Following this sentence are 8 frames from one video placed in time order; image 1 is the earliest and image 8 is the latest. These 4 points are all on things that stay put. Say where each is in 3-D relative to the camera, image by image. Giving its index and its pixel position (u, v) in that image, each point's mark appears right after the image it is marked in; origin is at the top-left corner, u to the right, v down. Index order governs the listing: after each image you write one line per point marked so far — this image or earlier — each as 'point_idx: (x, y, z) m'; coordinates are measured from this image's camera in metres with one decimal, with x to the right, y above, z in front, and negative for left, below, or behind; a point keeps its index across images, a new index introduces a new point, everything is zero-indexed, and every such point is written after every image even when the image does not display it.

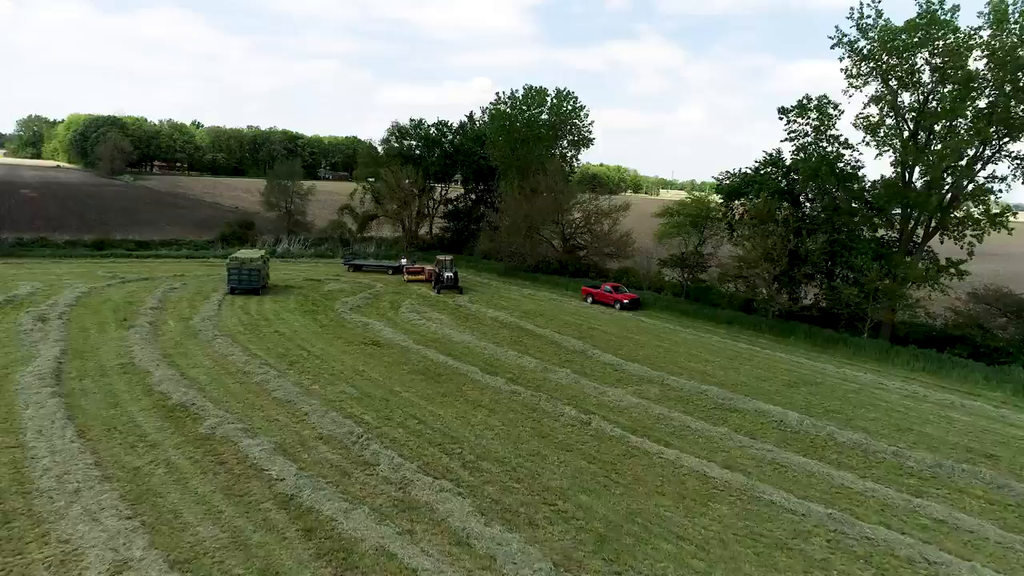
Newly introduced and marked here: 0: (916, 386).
0: (+5.1, -1.2, +9.1) m
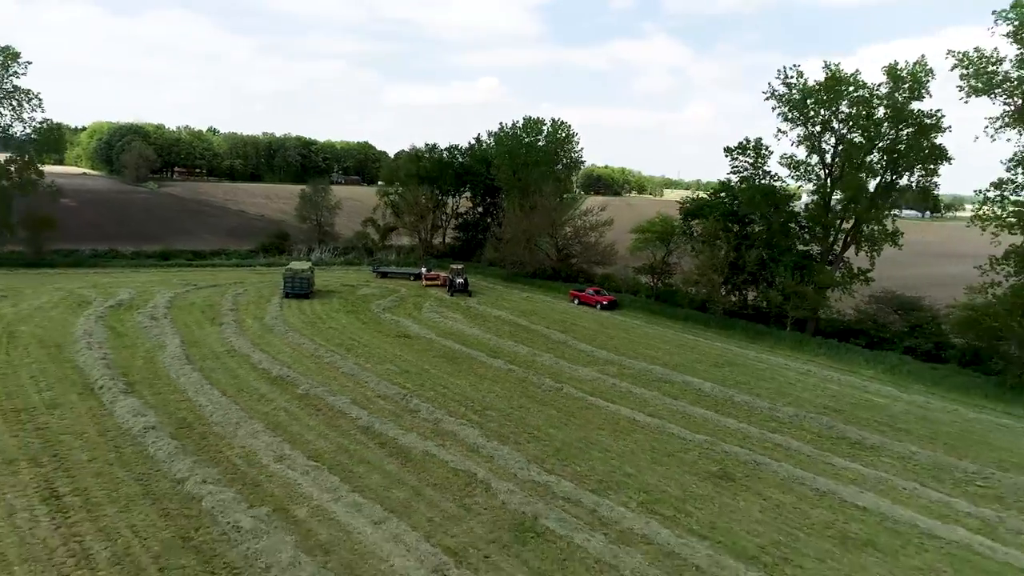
0: (+5.1, -1.3, +12.2) m
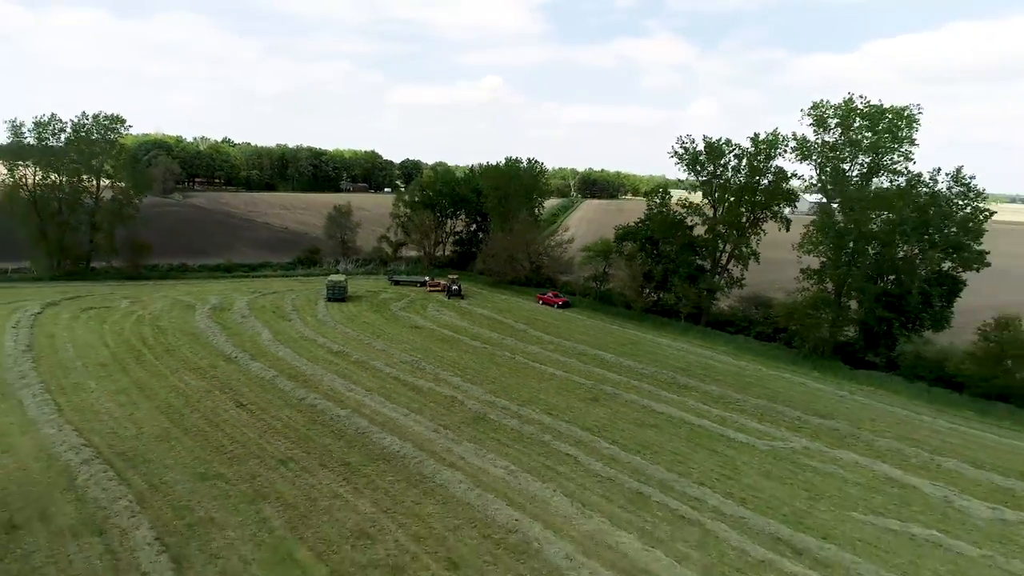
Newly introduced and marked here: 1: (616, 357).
0: (+4.5, -1.4, +18.3) m
1: (+2.4, -1.6, +16.7) m
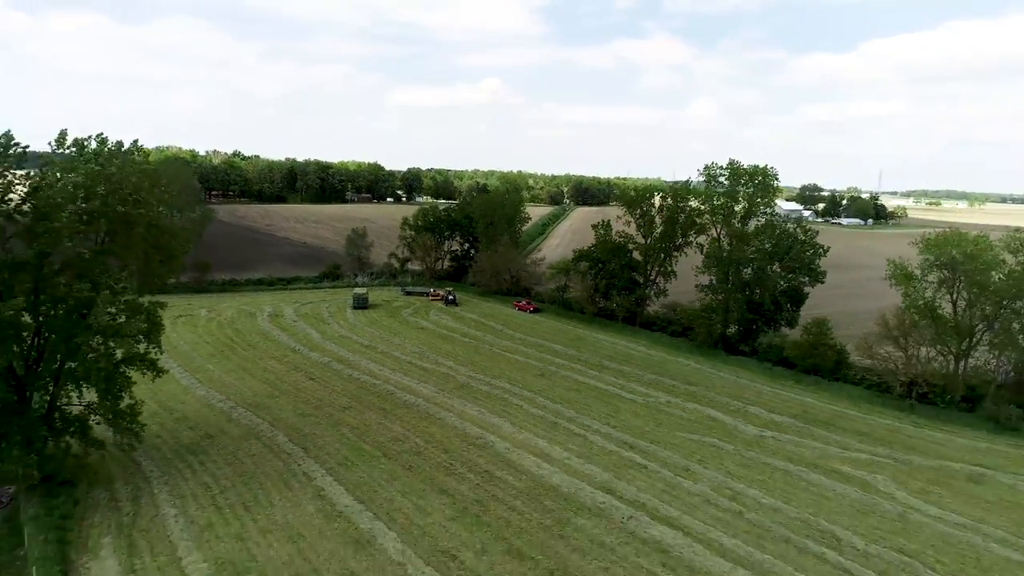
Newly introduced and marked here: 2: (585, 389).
0: (+3.7, -1.8, +25.2) m
1: (+1.7, -2.0, +23.6) m
2: (+2.0, -2.7, +19.1) m
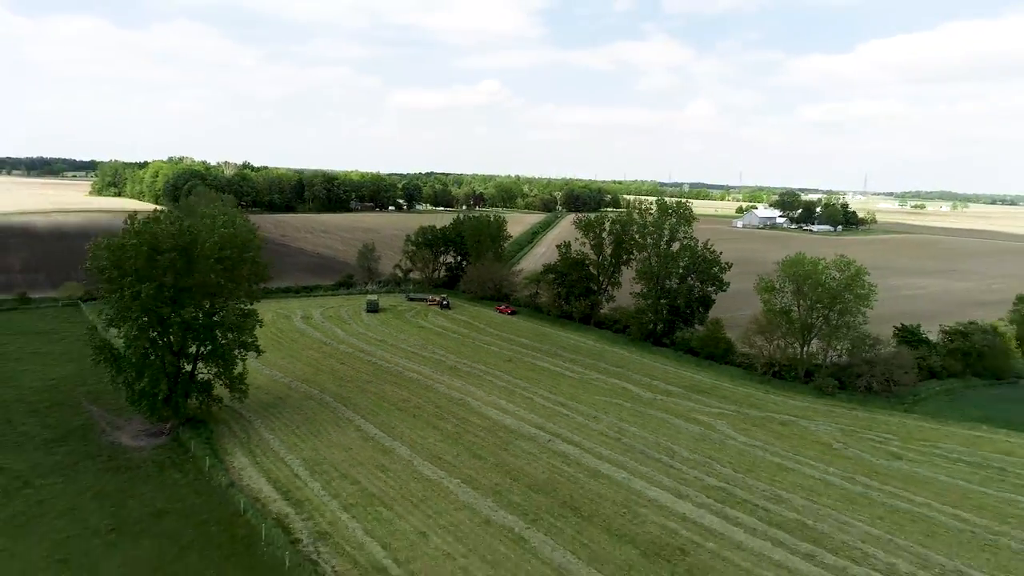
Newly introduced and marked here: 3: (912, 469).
0: (+2.8, -2.1, +32.6) m
1: (+0.8, -2.3, +31.1) m
2: (+1.0, -3.0, +26.5) m
3: (+10.0, -4.4, +18.1) m
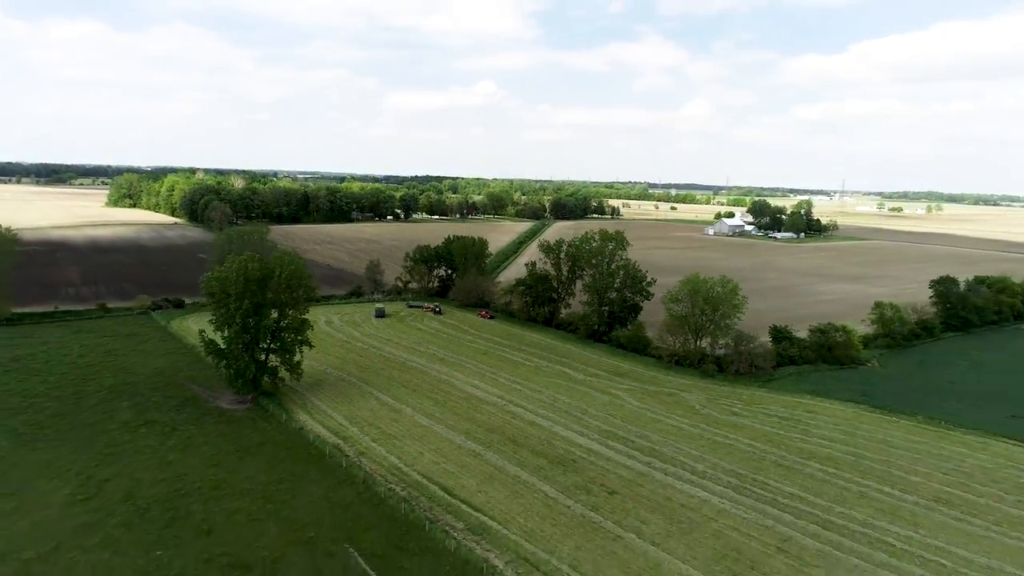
0: (+1.5, -2.7, +42.2) m
1: (-0.5, -2.9, +40.7) m
2: (-0.3, -3.6, +36.1) m
3: (+8.7, -5.0, +27.7) m
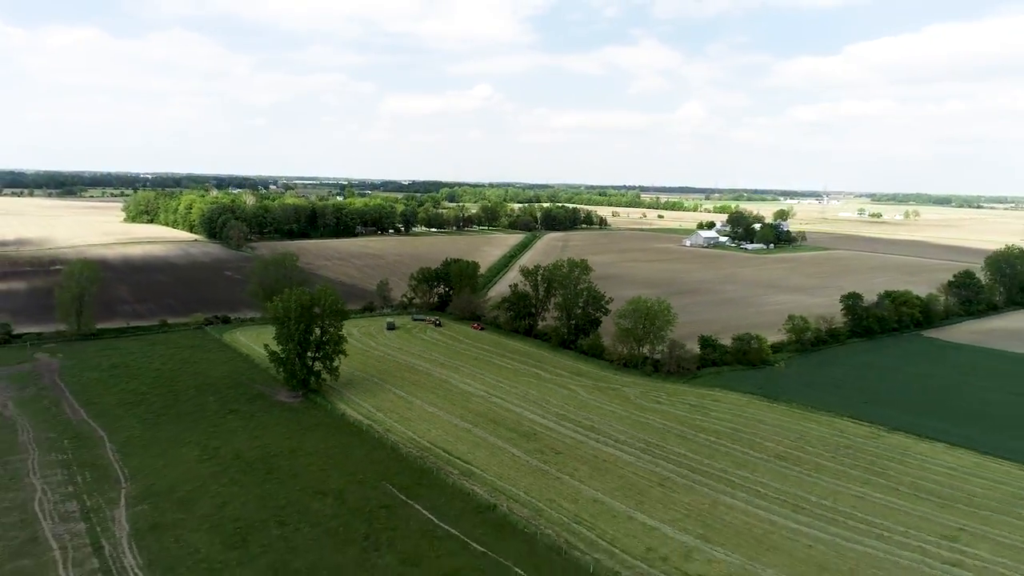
0: (+0.5, -4.0, +52.4) m
1: (-1.5, -4.2, +50.9) m
2: (-1.2, -4.9, +46.3) m
3: (+7.8, -6.2, +37.9) m
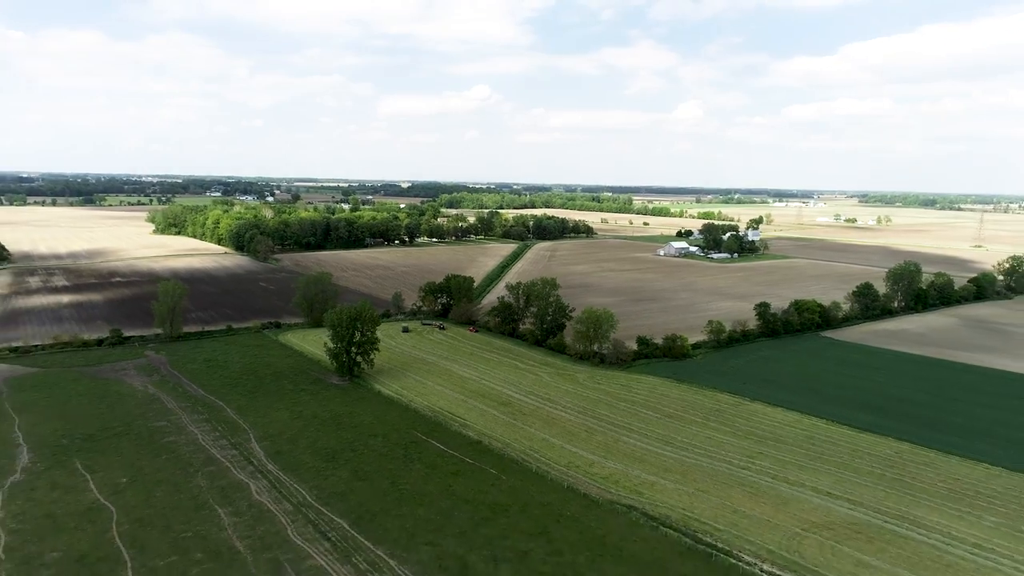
0: (-0.8, -5.1, +68.8) m
1: (-2.8, -5.4, +67.2) m
2: (-2.5, -6.0, +62.7) m
3: (+6.6, -7.3, +54.3) m
